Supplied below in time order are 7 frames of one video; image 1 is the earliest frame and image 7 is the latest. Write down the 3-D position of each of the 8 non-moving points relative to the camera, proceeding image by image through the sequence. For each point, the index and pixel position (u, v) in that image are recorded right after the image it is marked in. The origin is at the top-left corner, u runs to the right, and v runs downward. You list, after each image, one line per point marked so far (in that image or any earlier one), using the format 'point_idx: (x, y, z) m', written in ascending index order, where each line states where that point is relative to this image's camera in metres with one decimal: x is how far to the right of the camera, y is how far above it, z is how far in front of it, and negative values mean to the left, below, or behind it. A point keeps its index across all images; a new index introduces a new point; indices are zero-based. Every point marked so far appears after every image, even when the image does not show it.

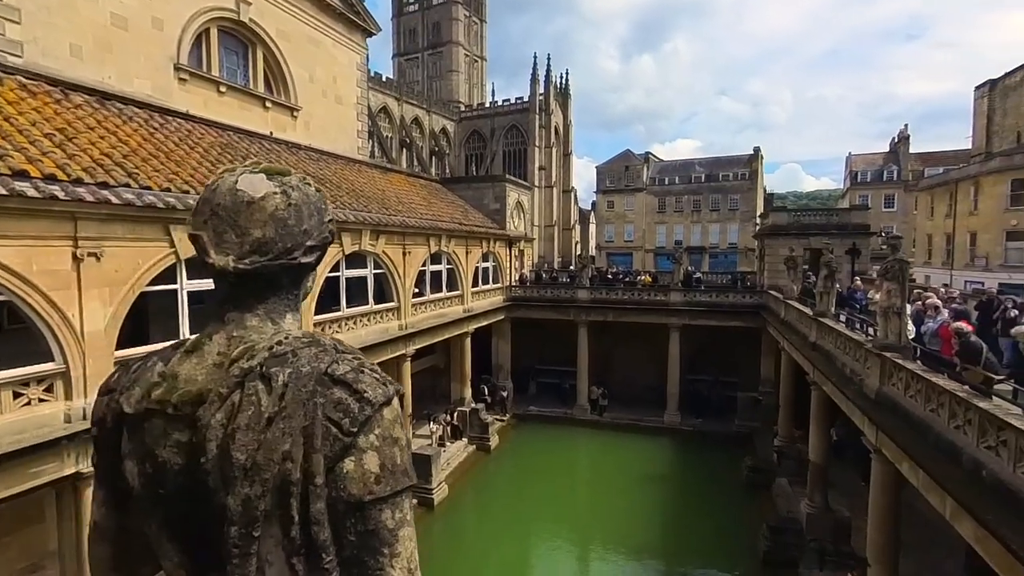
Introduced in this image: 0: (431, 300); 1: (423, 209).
0: (-2.7, -0.4, +17.5) m
1: (-3.1, +2.7, +18.0) m
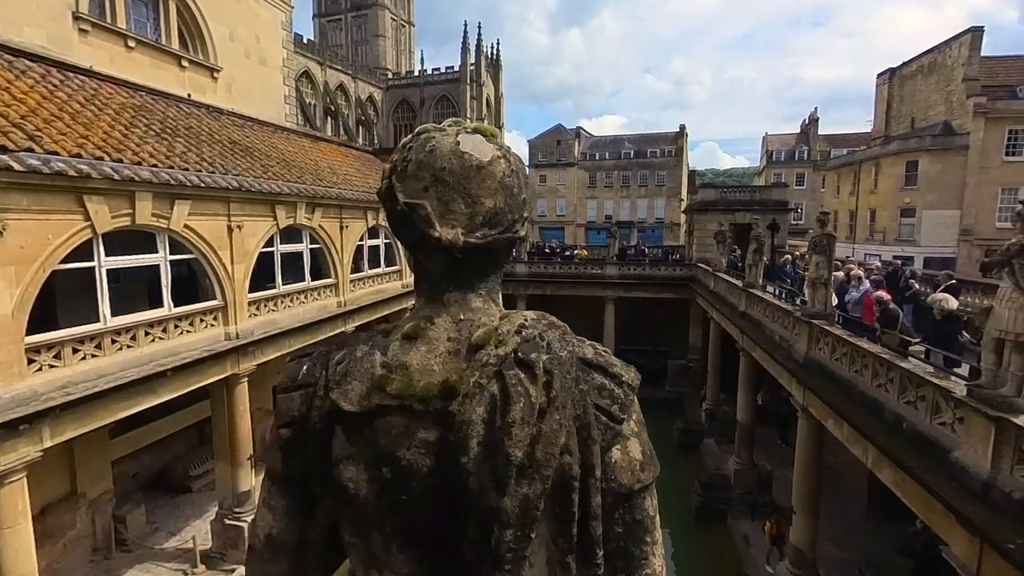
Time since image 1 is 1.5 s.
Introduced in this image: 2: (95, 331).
0: (-4.6, +0.4, +16.9) m
1: (-5.0, +3.5, +17.3) m
2: (-6.5, -0.7, +8.3) m
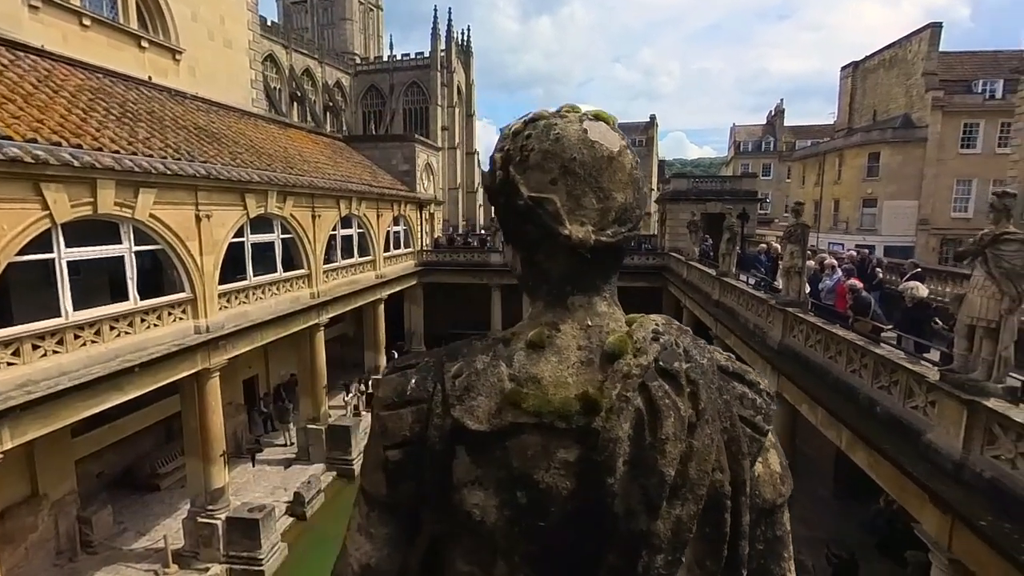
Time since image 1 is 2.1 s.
0: (-5.3, +0.7, +16.6) m
1: (-5.8, +3.8, +16.8) m
2: (-6.7, -0.6, +7.9) m
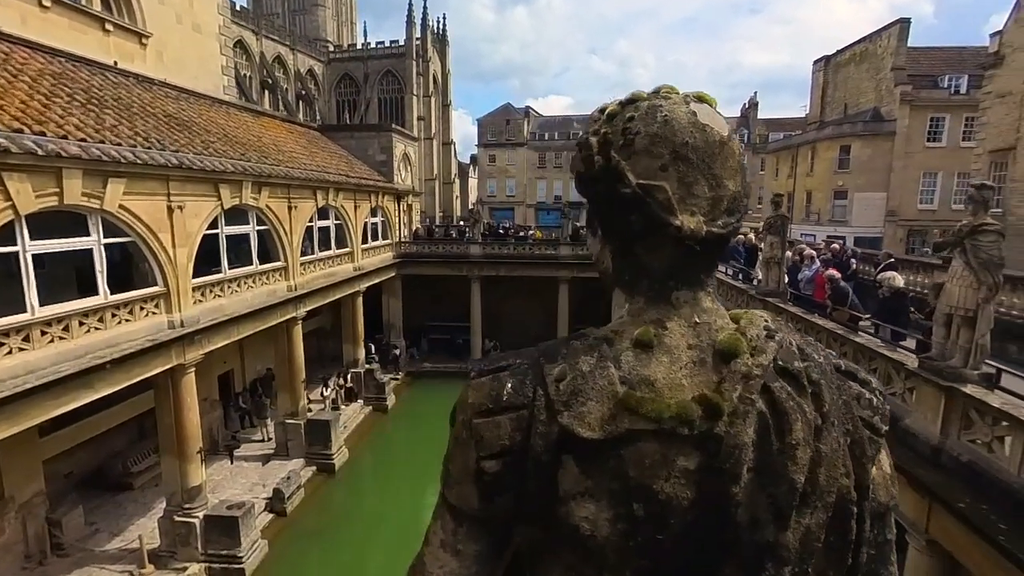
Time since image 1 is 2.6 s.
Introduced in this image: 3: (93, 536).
0: (-5.9, +0.9, +16.3) m
1: (-6.4, +4.0, +16.5) m
2: (-6.9, -0.5, +7.6) m
3: (-8.9, -5.3, +11.4) m
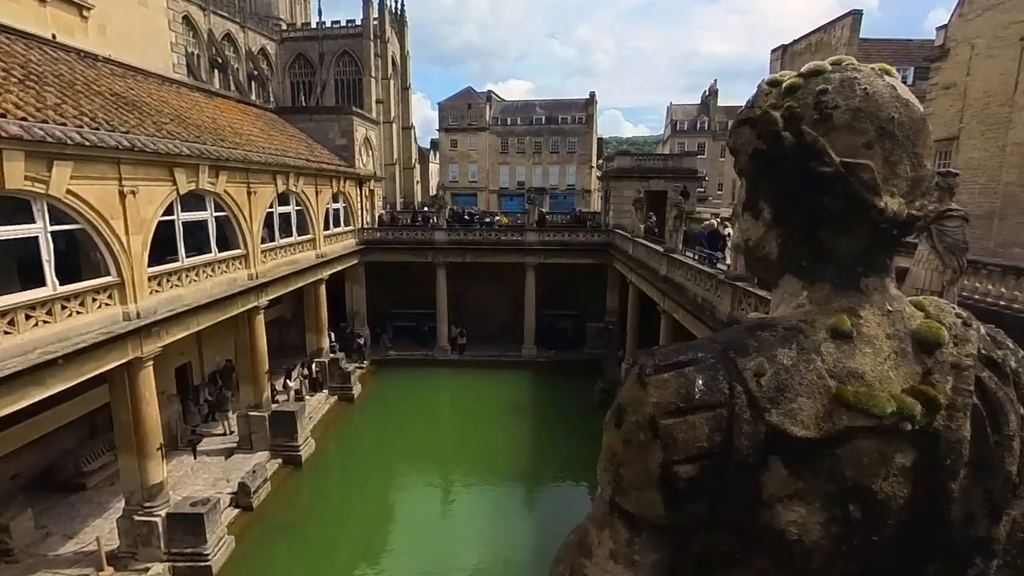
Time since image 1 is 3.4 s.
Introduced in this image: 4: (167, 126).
0: (-6.8, +1.2, +15.8) m
1: (-7.3, +4.3, +15.8) m
2: (-7.2, -0.4, +7.0) m
3: (-9.4, -5.1, +10.8) m
4: (-7.7, +3.6, +12.0) m
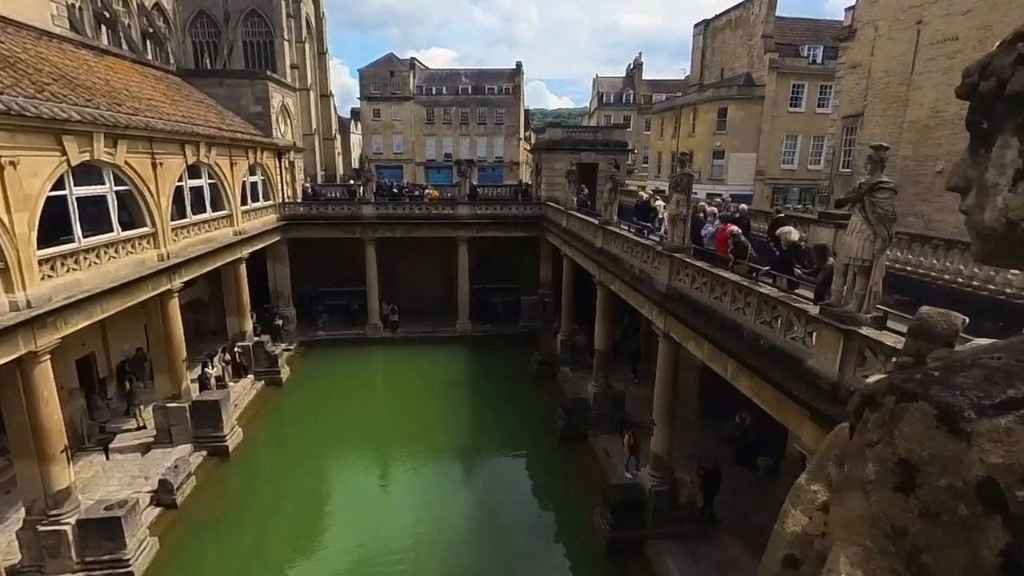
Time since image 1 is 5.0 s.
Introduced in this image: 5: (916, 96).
0: (-8.6, +1.8, +14.5) m
1: (-9.2, +4.8, +14.3) m
2: (-7.8, -0.3, +5.8) m
3: (-10.4, -4.9, +9.5) m
4: (-9.1, +3.9, +10.5) m
5: (+10.7, +5.1, +14.1) m
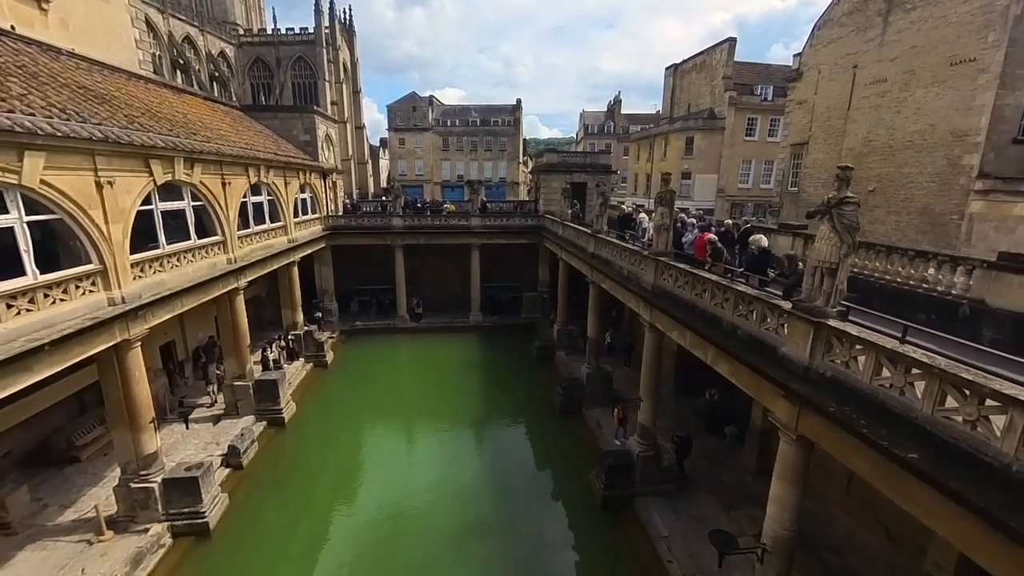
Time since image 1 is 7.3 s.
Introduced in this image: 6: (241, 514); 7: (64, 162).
0: (-8.4, +1.7, +16.9) m
1: (-9.0, +4.8, +16.8) m
2: (-7.3, 0.0, +8.2) m
3: (-10.0, -4.7, +11.6) m
4: (-8.7, +4.0, +12.9) m
5: (+10.9, +5.2, +17.2) m
6: (-6.2, -5.3, +12.7) m
7: (-7.7, +2.4, +10.2) m
